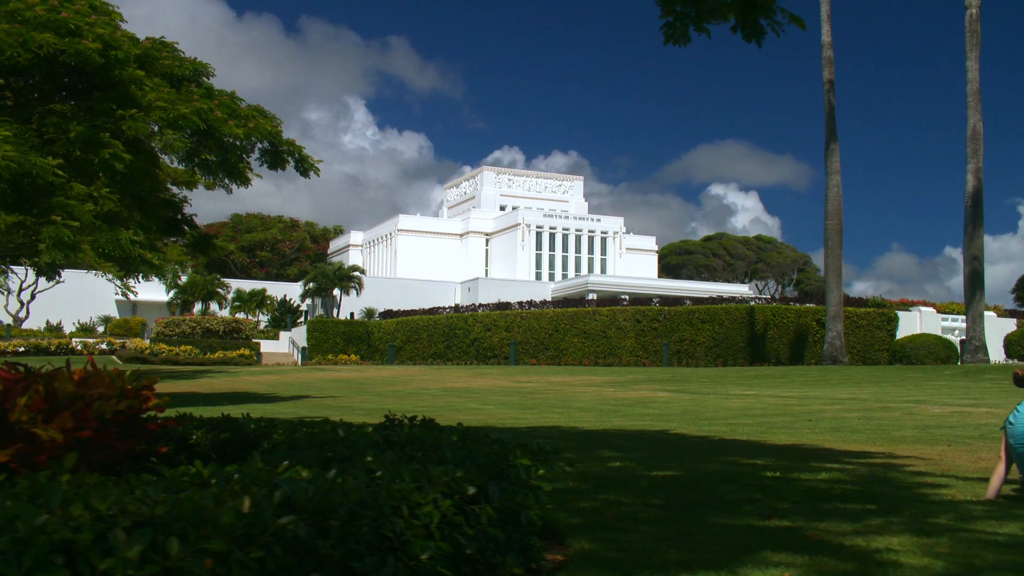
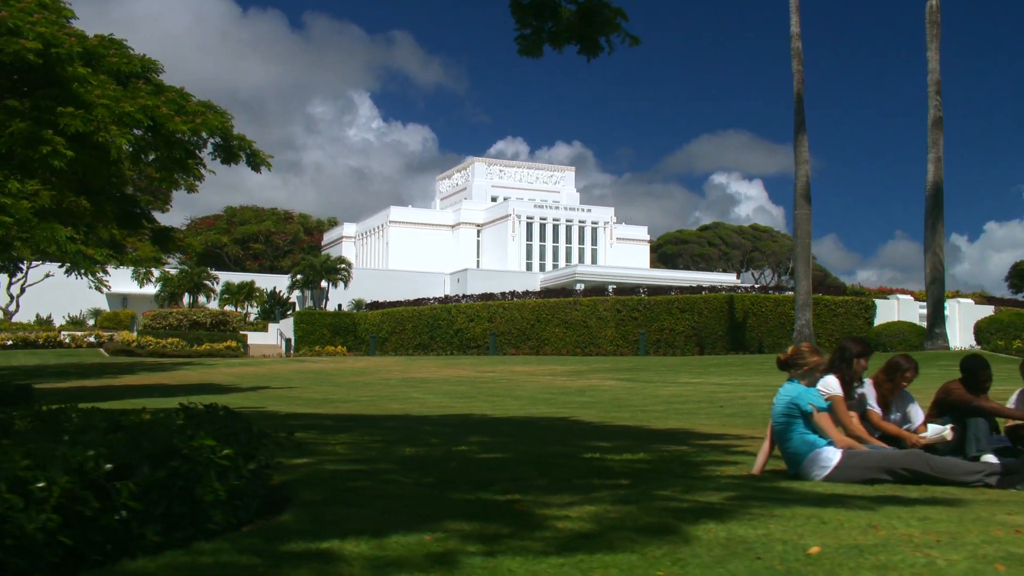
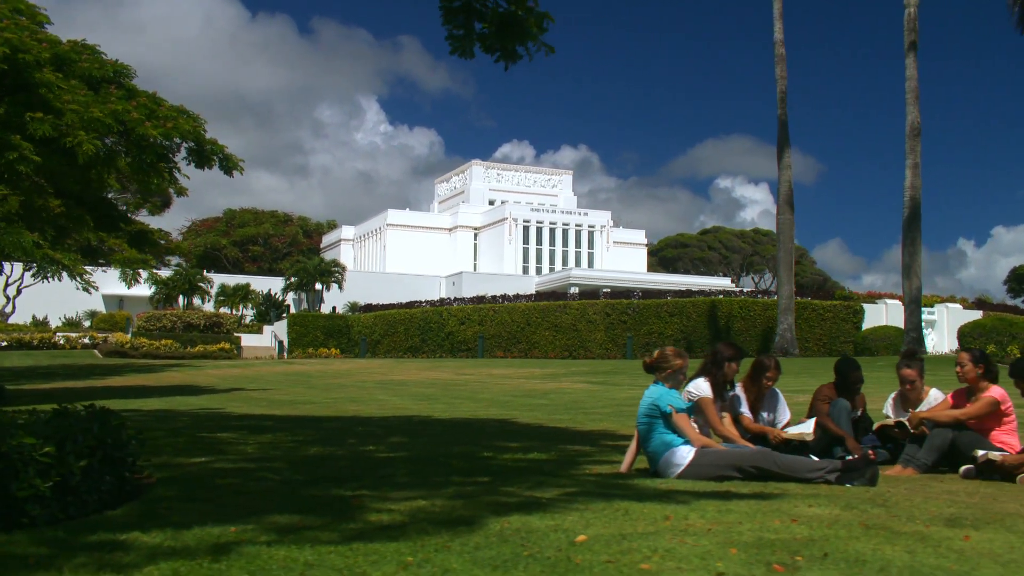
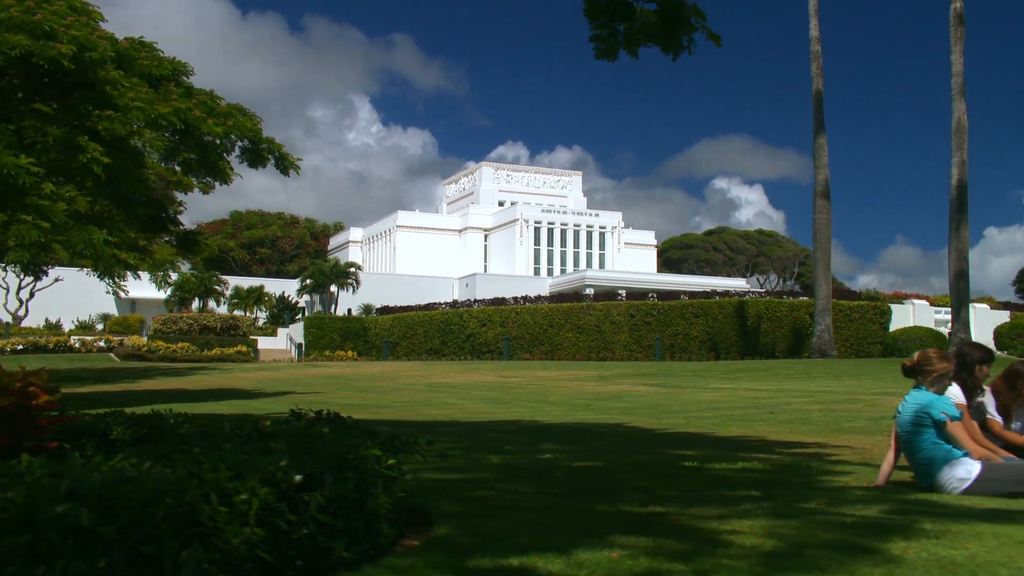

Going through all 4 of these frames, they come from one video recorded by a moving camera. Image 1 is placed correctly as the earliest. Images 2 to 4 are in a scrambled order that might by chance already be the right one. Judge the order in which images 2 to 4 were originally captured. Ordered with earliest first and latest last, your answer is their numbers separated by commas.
4, 2, 3
